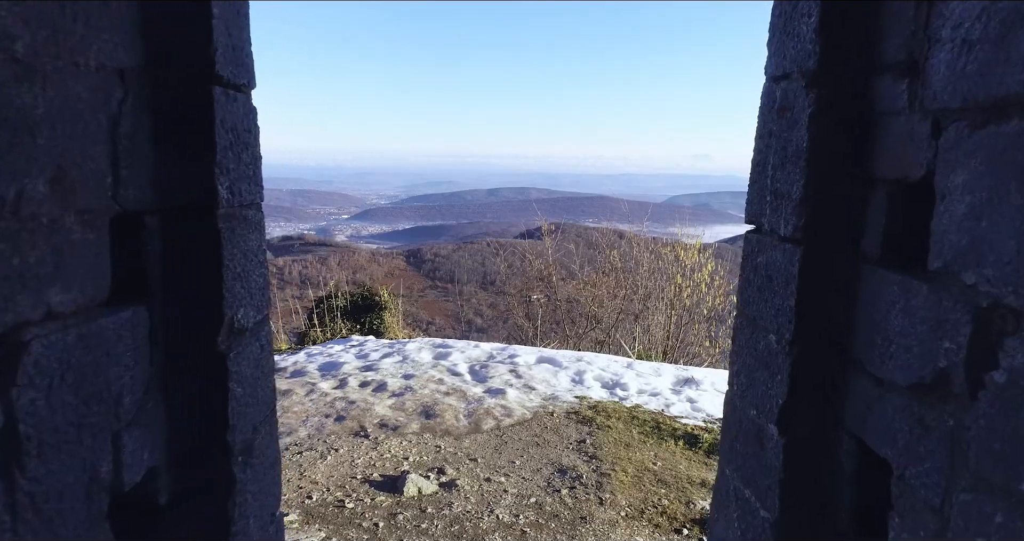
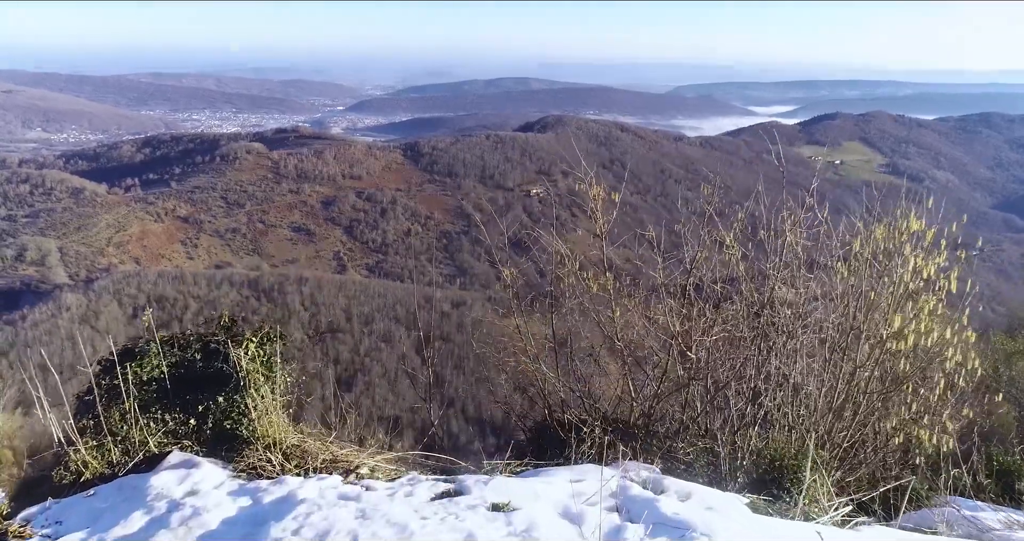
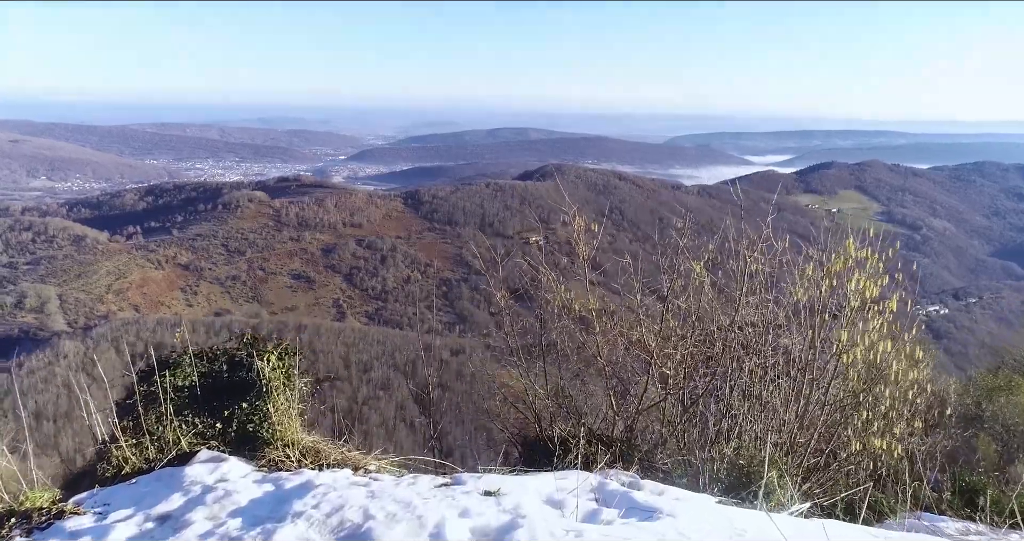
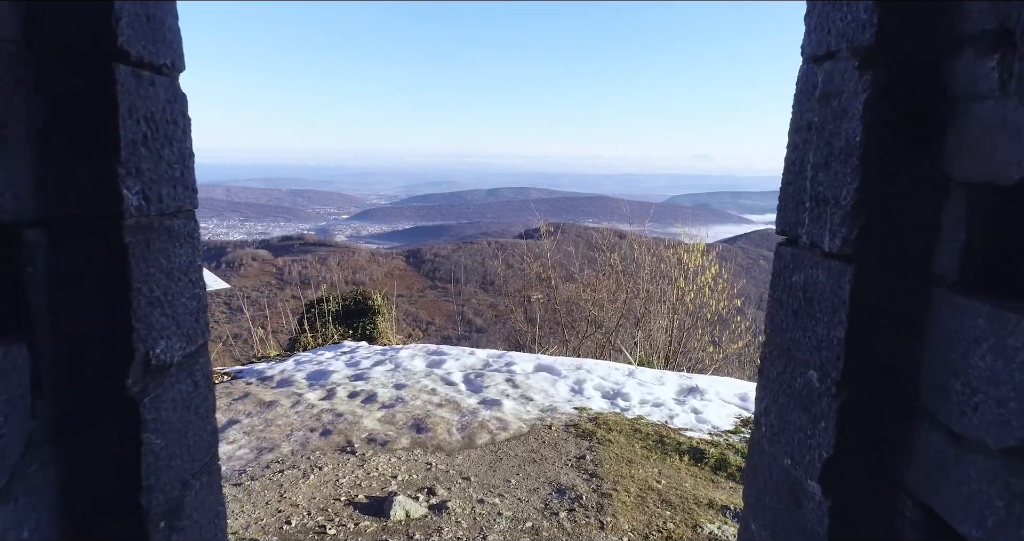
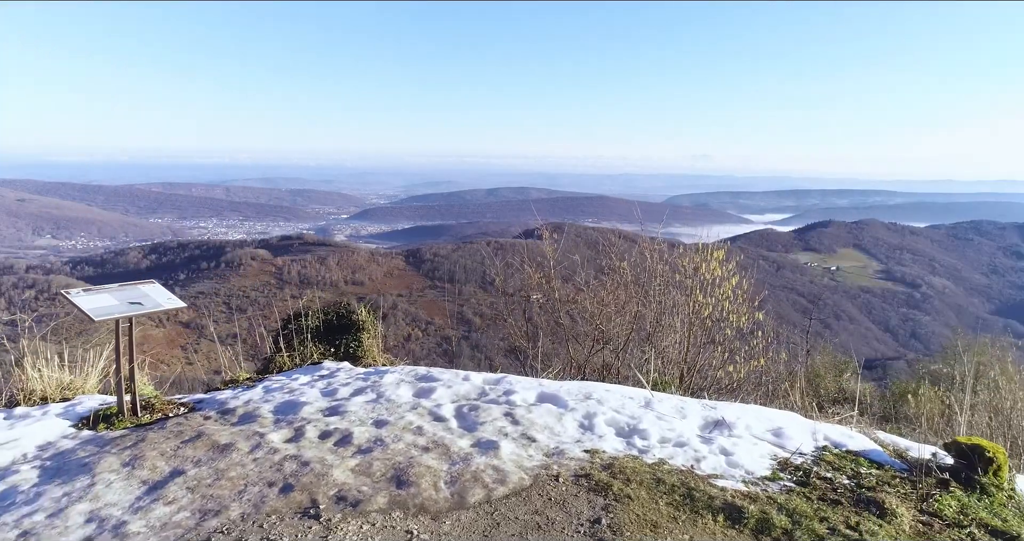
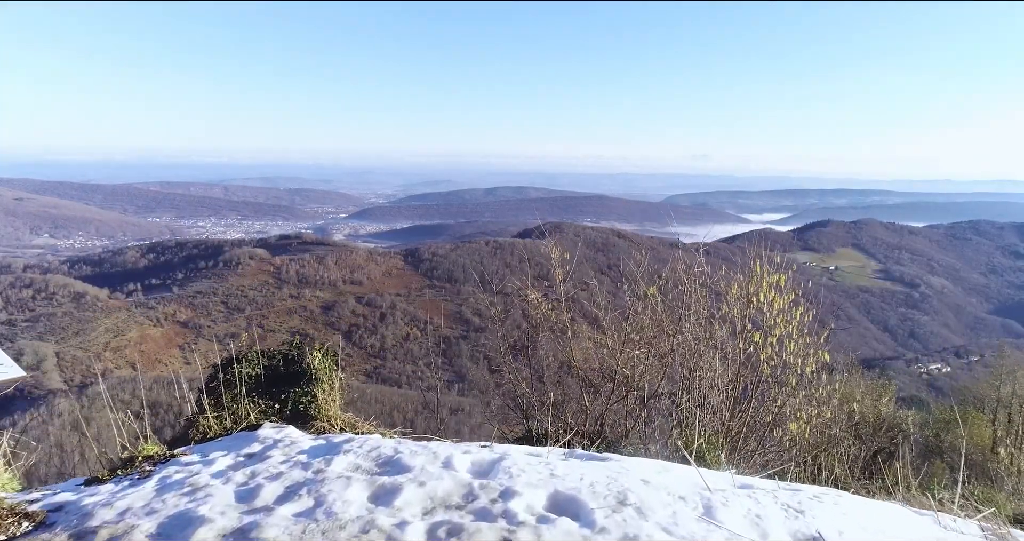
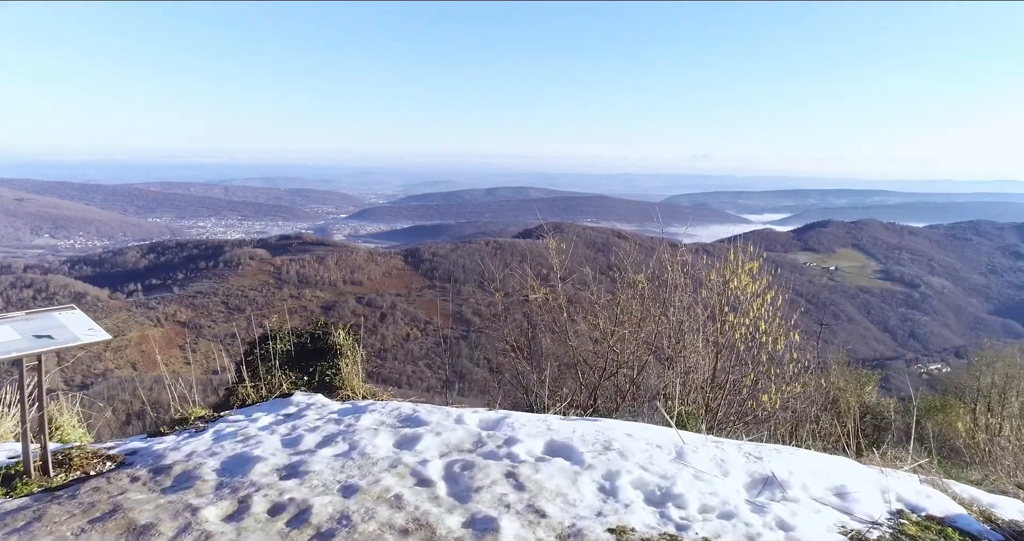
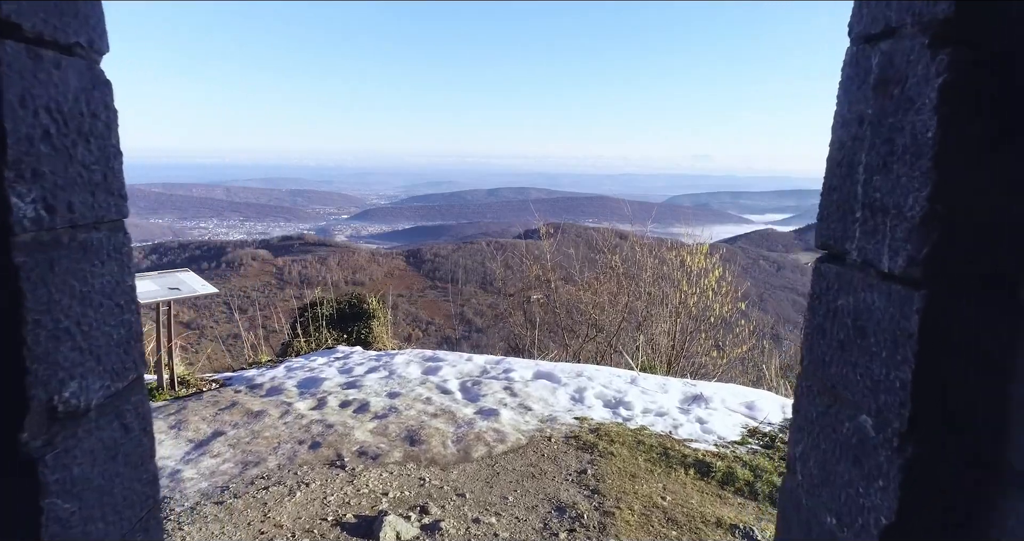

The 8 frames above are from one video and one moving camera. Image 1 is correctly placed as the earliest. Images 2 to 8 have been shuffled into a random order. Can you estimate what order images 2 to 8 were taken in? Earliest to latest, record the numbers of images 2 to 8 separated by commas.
4, 8, 5, 7, 6, 3, 2
